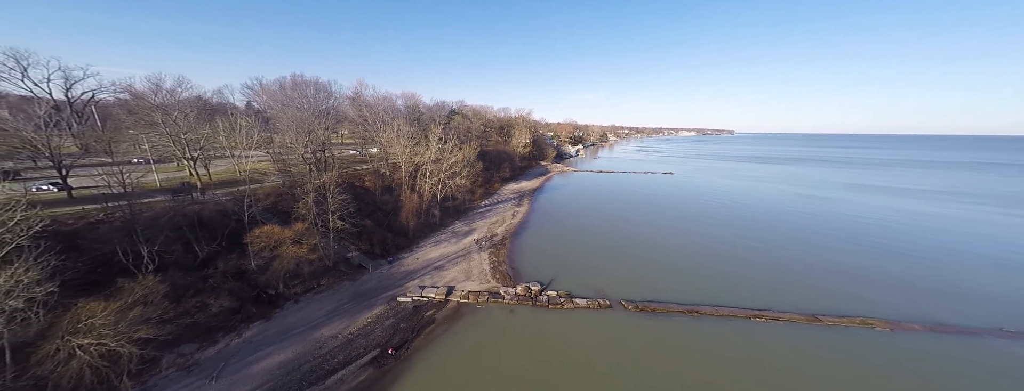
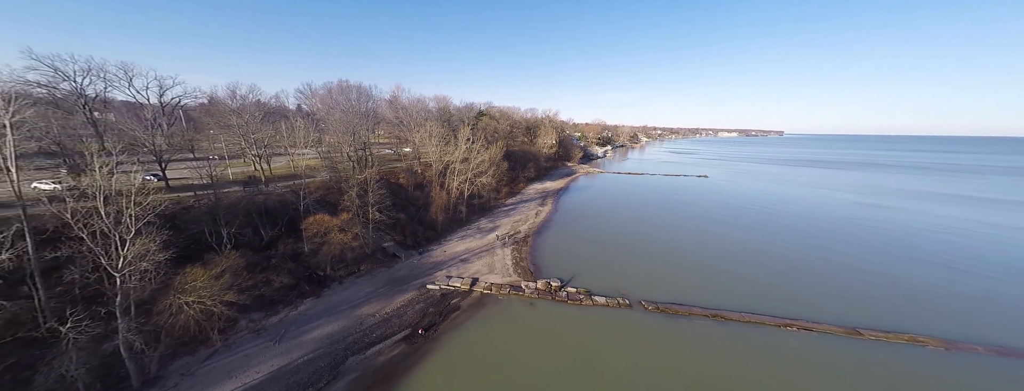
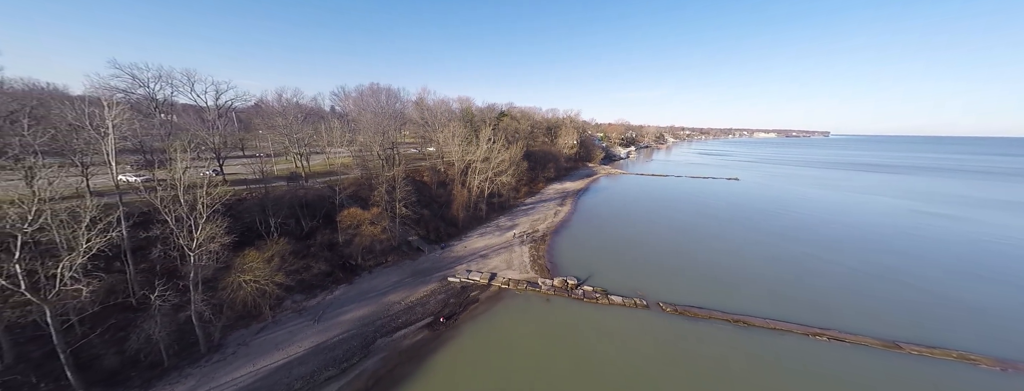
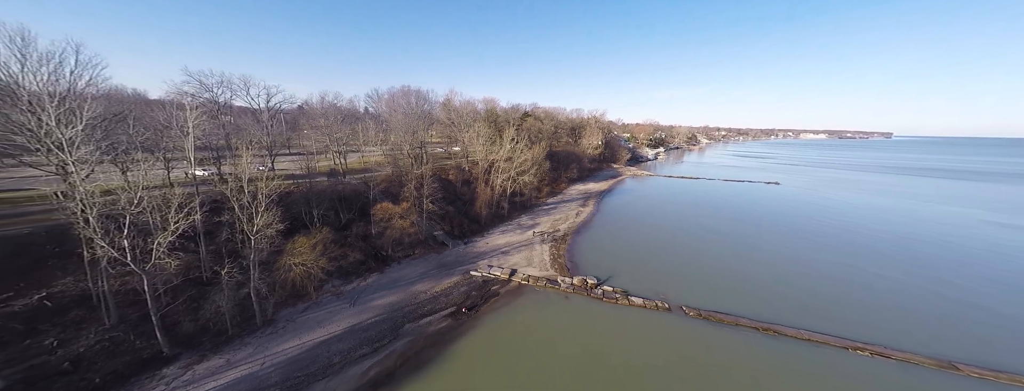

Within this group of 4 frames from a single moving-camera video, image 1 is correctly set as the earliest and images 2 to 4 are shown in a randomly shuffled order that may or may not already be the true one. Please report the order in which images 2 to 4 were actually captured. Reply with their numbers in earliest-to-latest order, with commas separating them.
2, 3, 4
